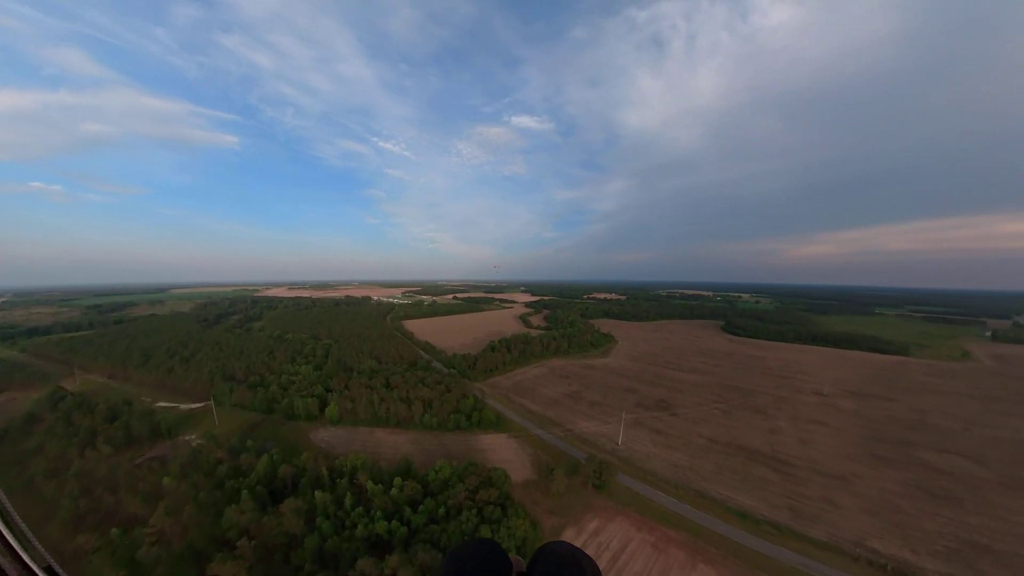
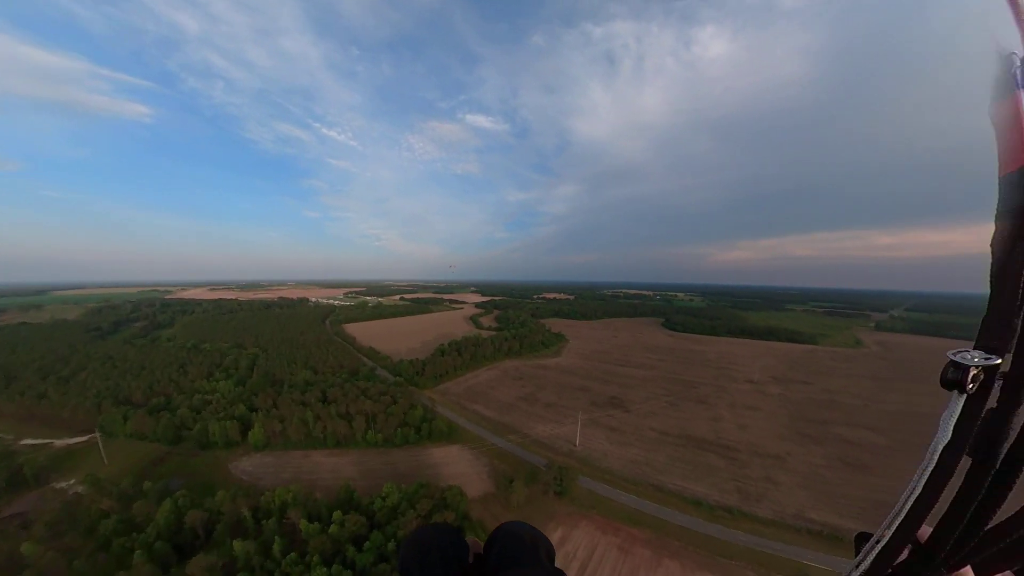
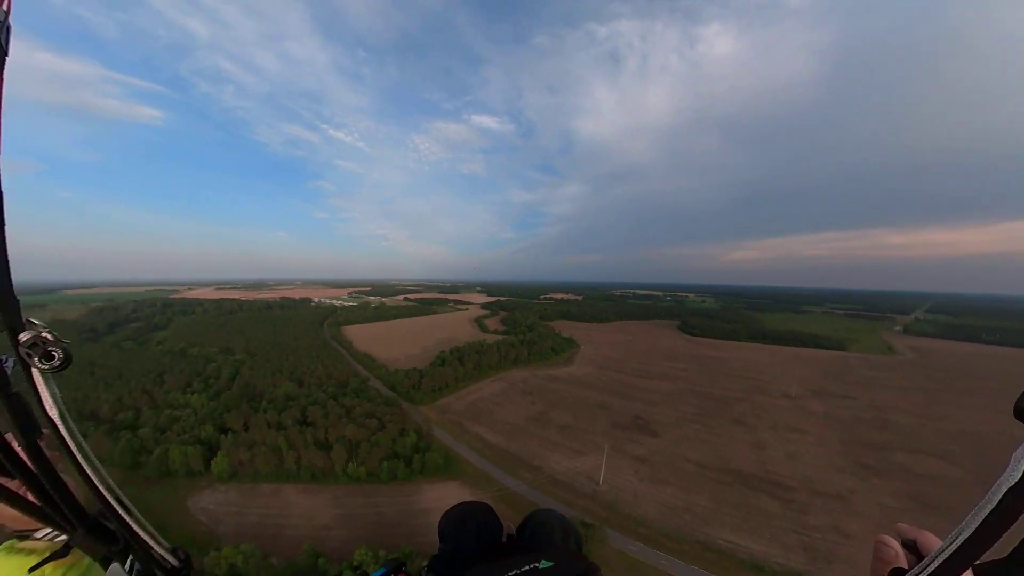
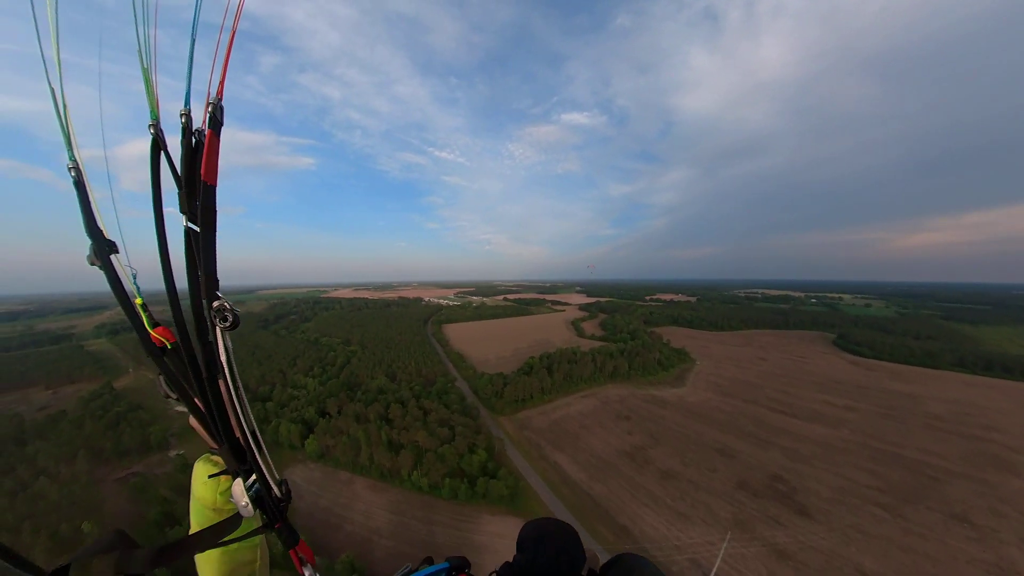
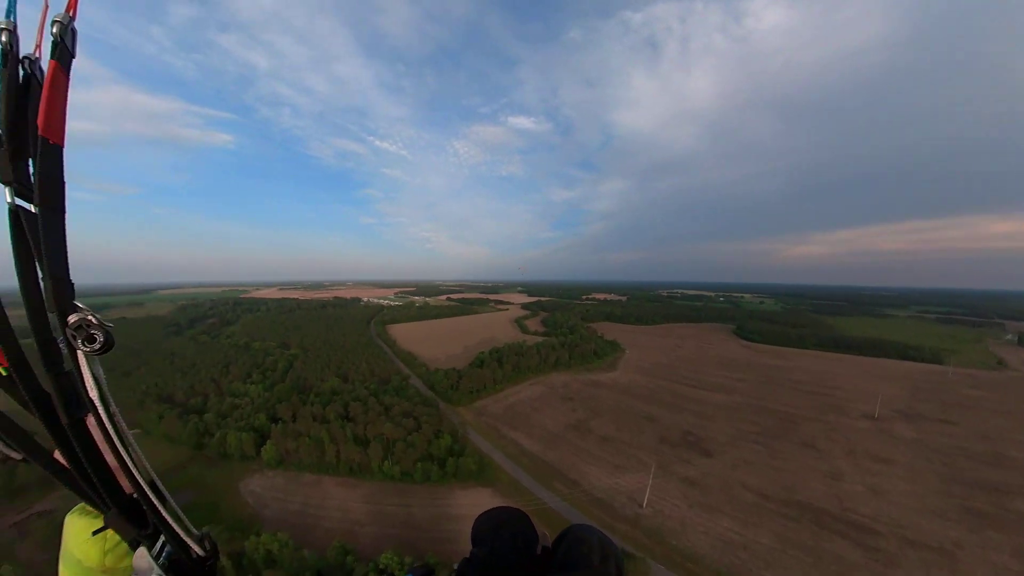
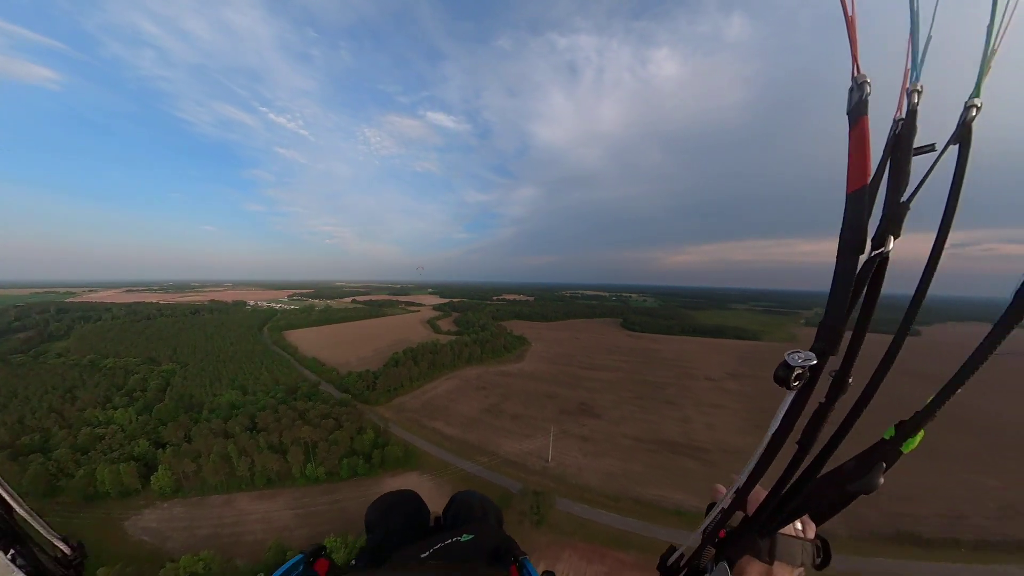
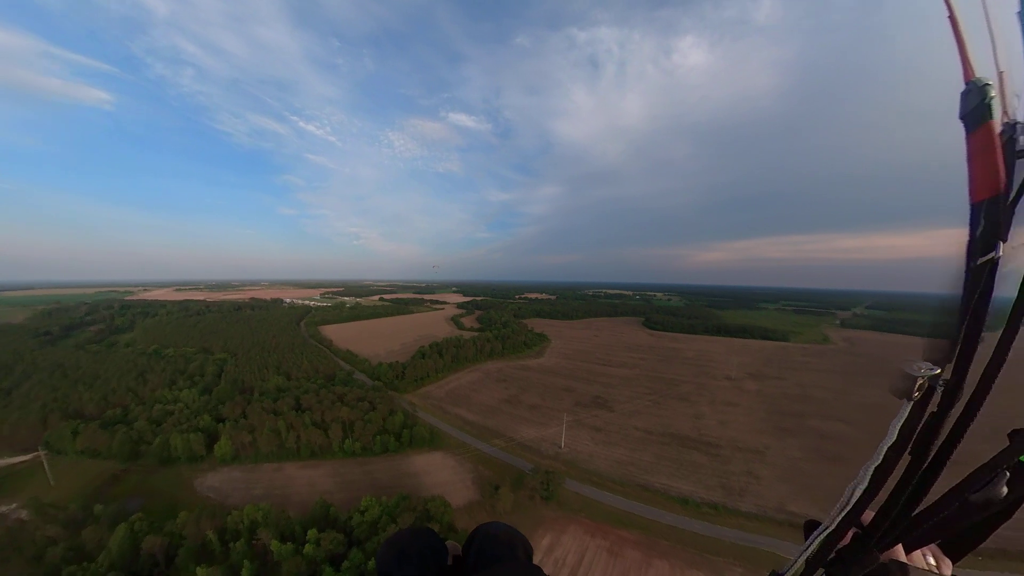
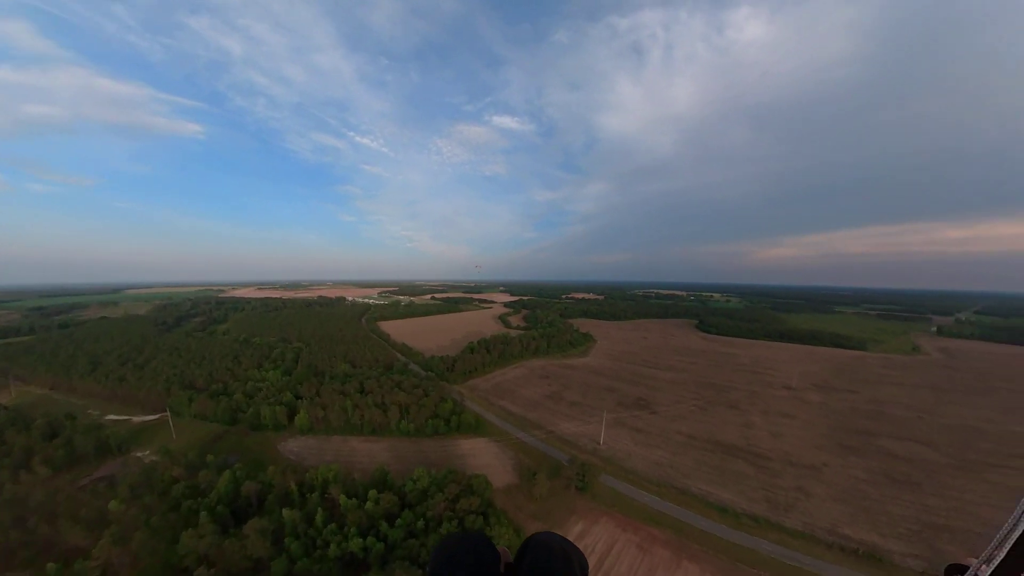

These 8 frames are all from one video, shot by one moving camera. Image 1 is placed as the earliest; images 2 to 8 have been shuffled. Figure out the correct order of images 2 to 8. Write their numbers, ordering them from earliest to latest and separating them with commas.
8, 2, 7, 6, 3, 5, 4
